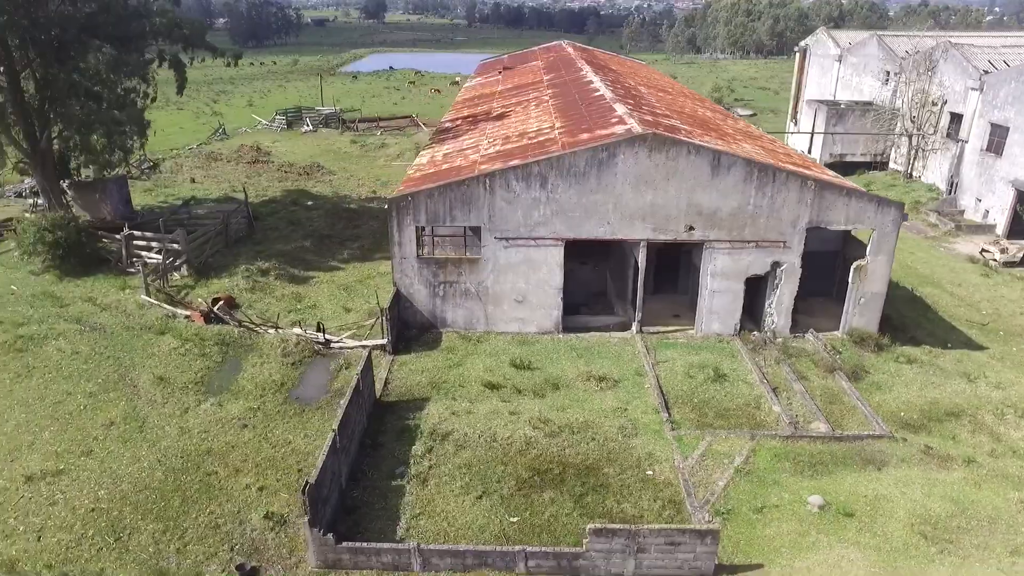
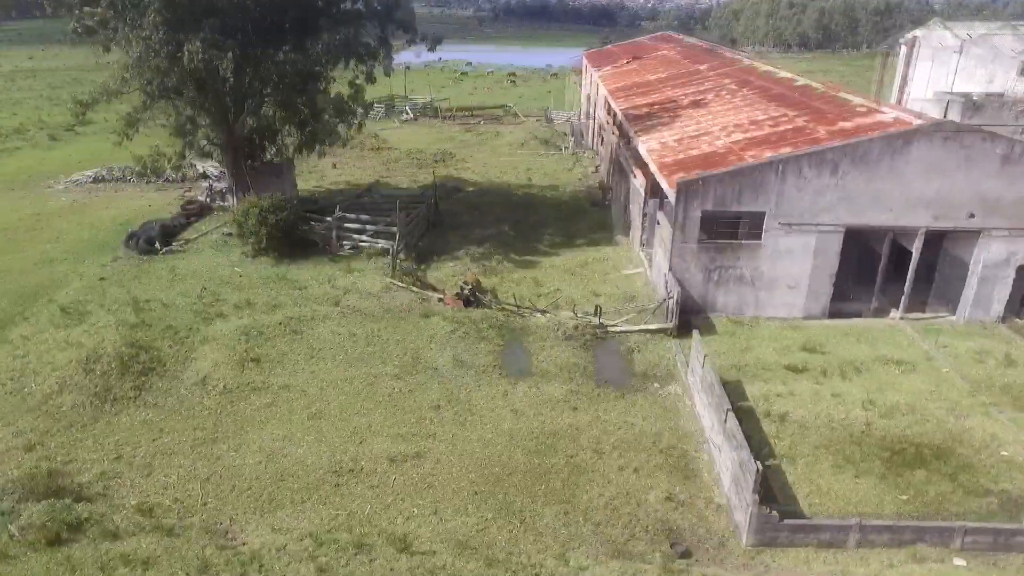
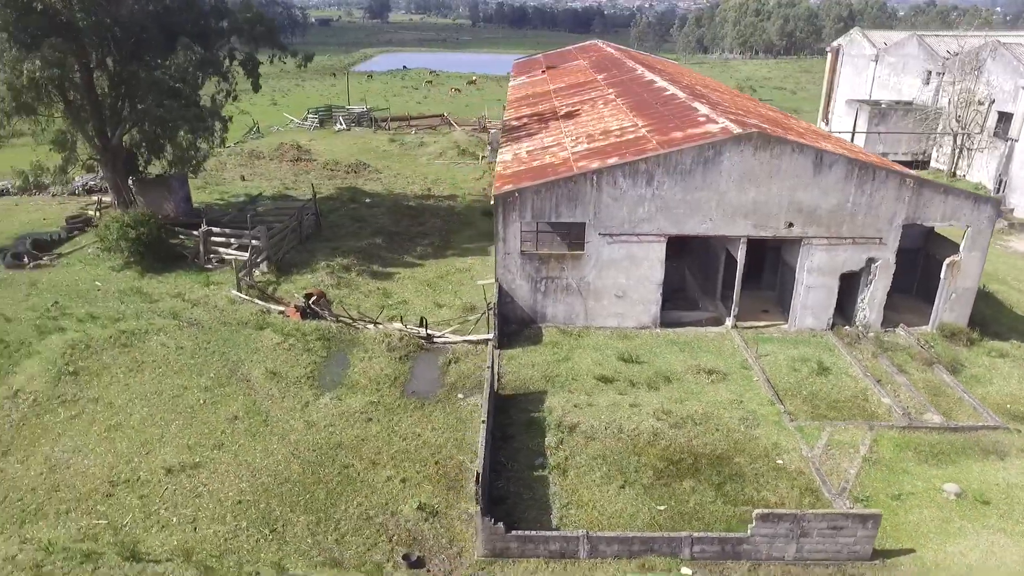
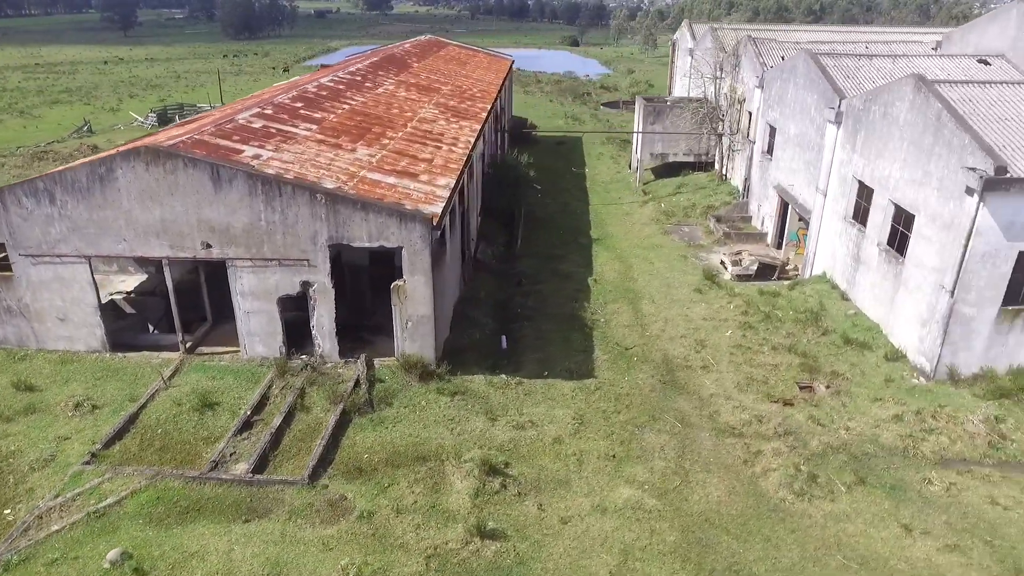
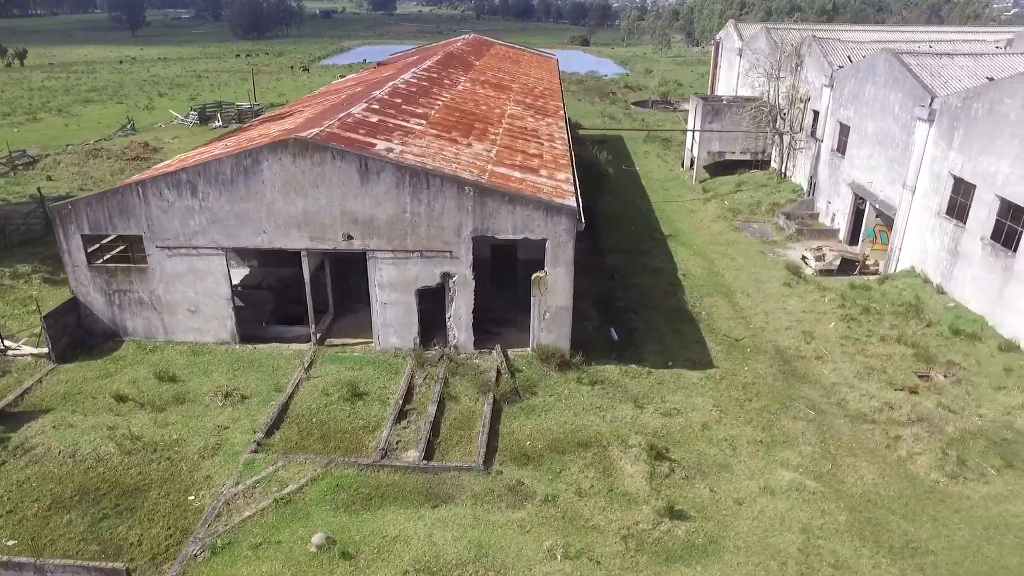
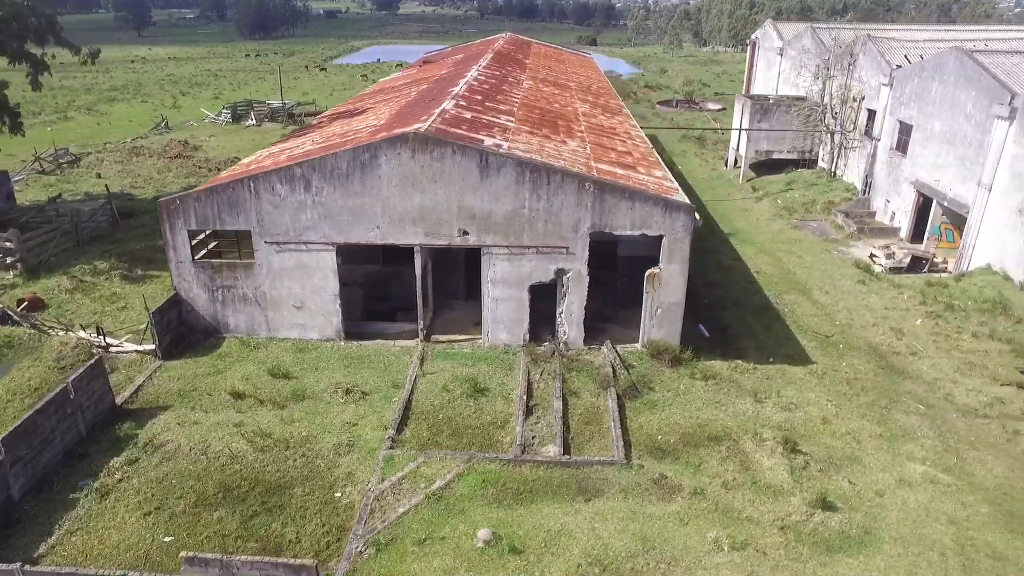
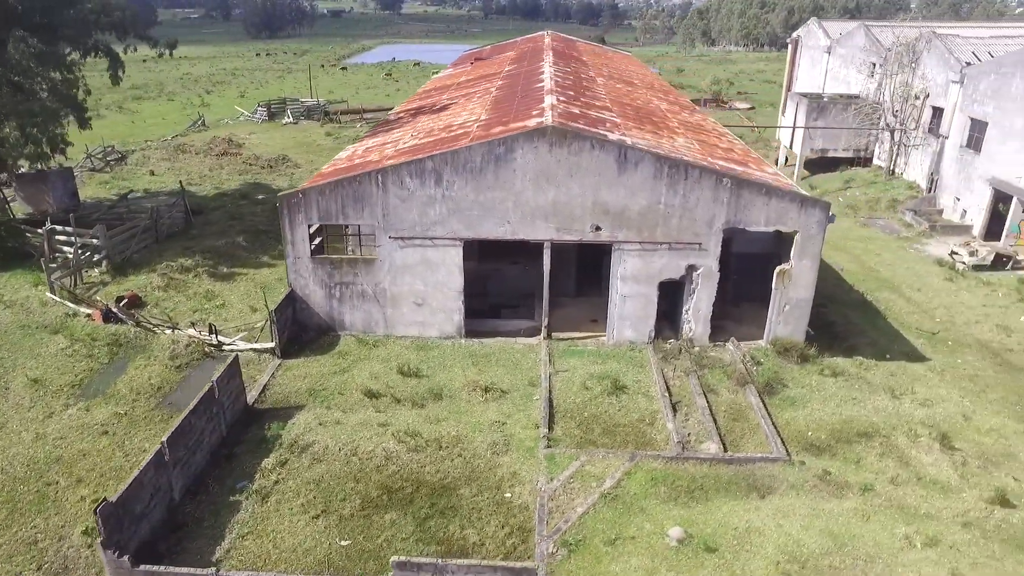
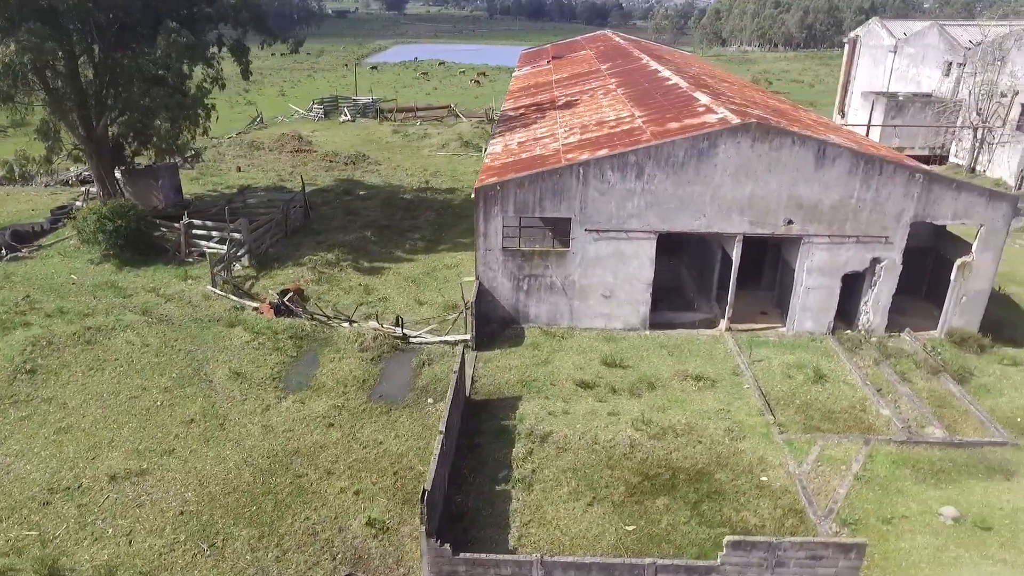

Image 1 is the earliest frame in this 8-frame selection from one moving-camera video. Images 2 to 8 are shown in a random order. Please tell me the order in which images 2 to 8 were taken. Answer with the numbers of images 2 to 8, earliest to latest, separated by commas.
3, 2, 8, 7, 6, 5, 4
